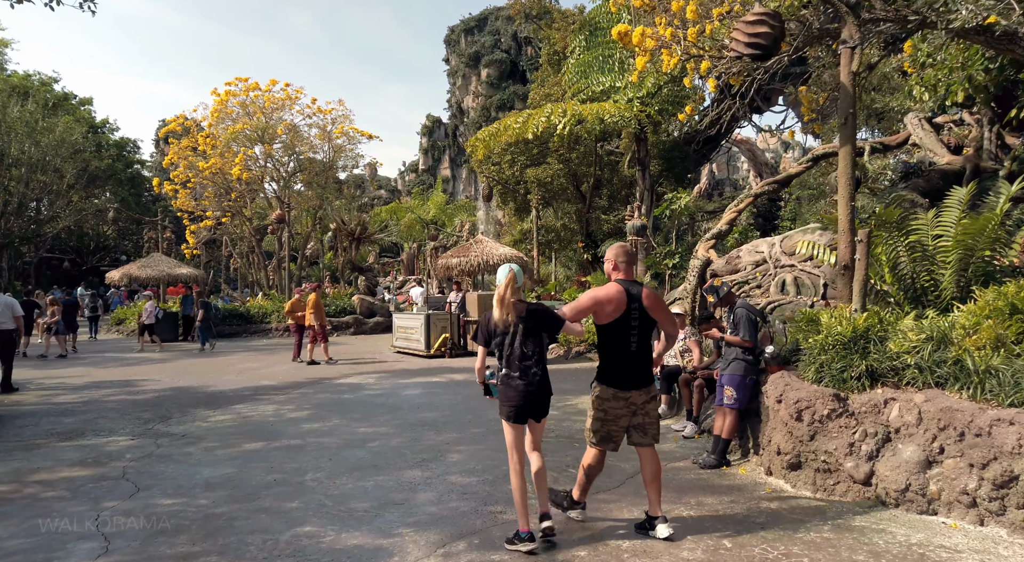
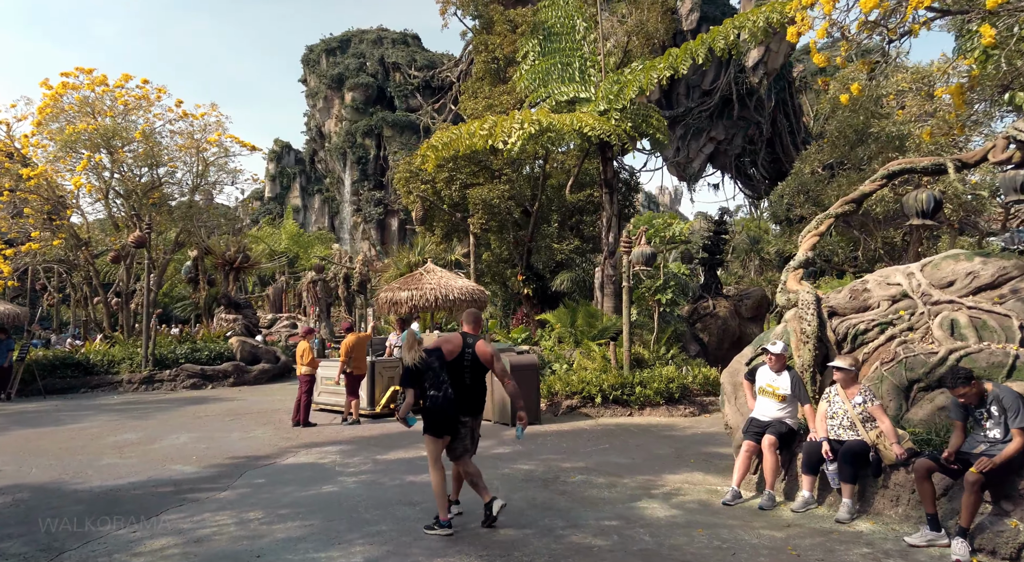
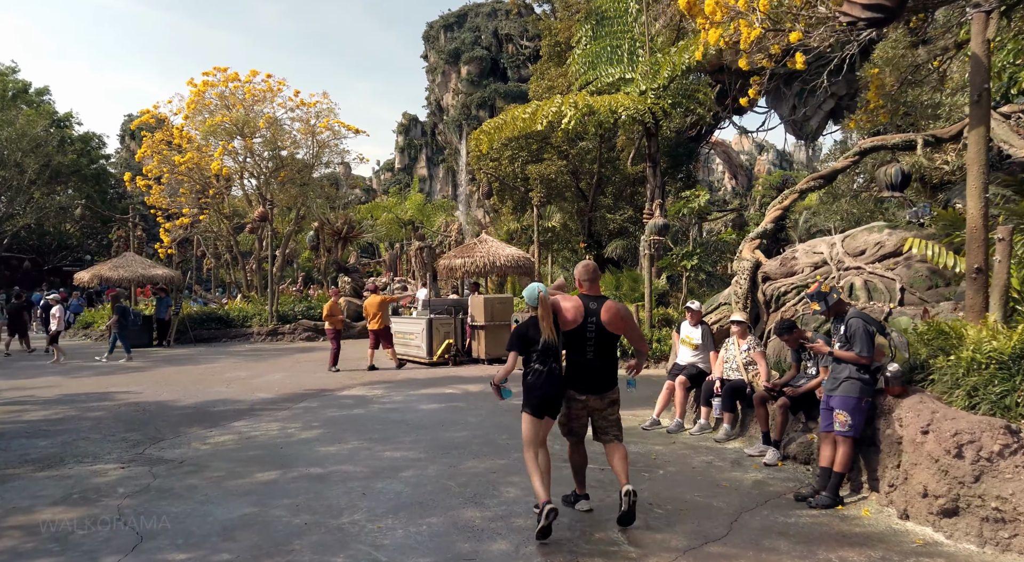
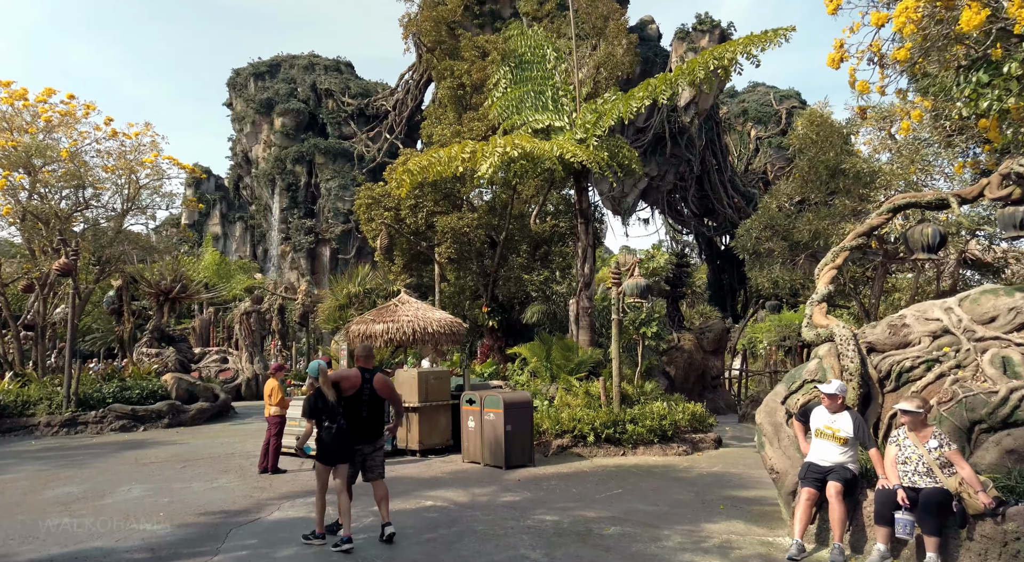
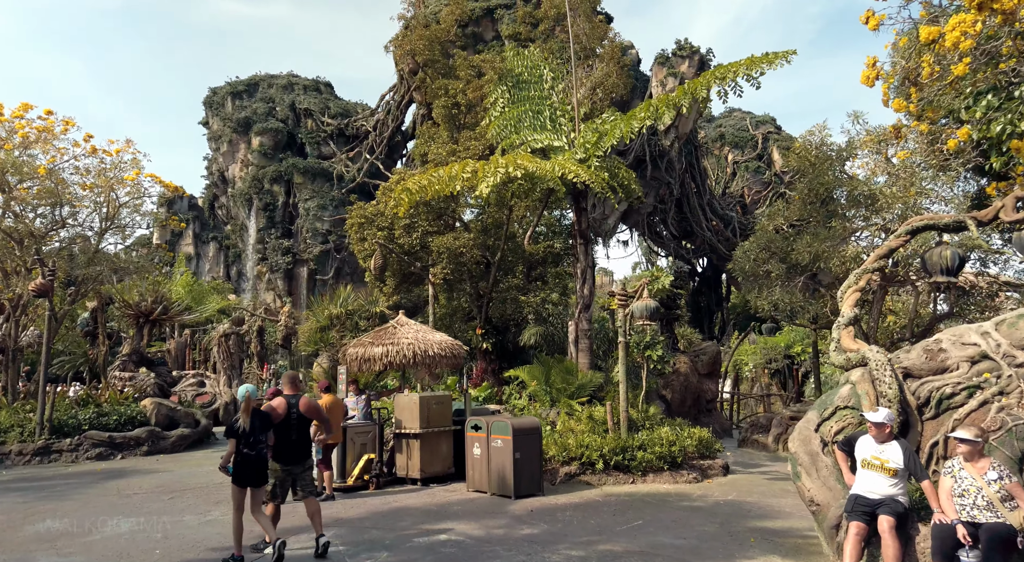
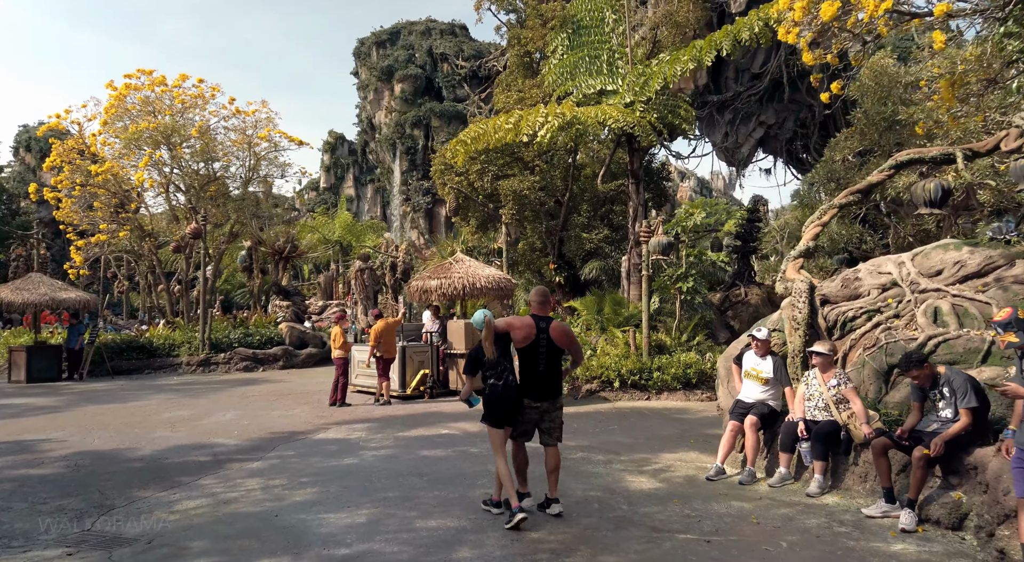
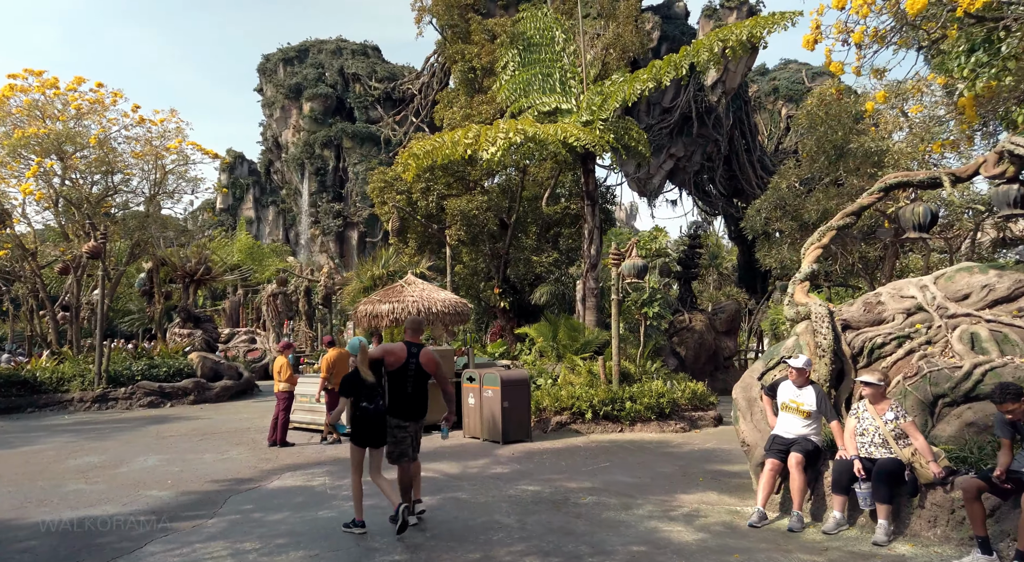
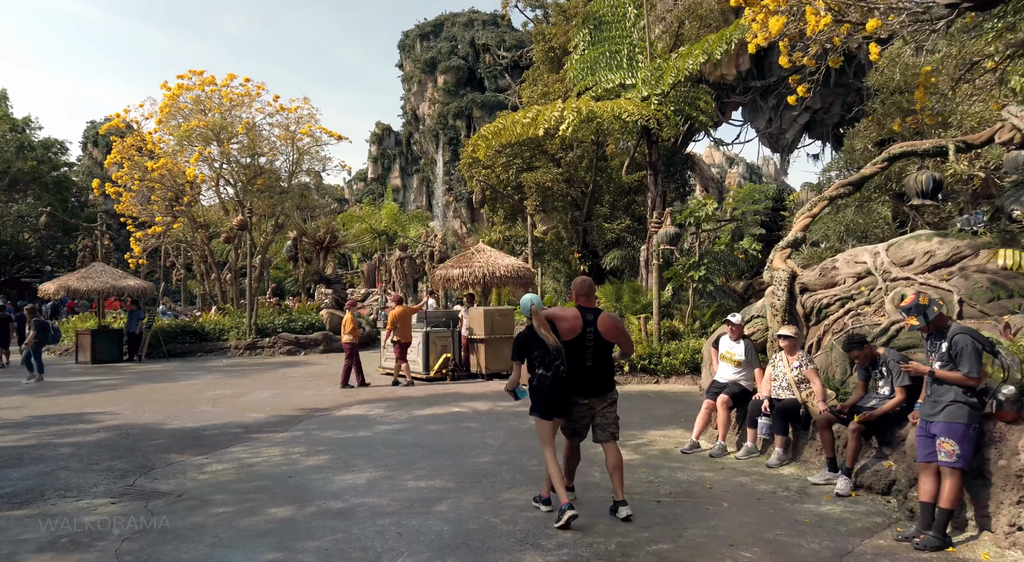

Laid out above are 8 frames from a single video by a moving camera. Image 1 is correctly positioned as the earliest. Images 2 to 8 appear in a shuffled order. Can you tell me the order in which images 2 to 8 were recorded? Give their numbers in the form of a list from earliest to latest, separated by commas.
3, 8, 6, 2, 7, 4, 5
